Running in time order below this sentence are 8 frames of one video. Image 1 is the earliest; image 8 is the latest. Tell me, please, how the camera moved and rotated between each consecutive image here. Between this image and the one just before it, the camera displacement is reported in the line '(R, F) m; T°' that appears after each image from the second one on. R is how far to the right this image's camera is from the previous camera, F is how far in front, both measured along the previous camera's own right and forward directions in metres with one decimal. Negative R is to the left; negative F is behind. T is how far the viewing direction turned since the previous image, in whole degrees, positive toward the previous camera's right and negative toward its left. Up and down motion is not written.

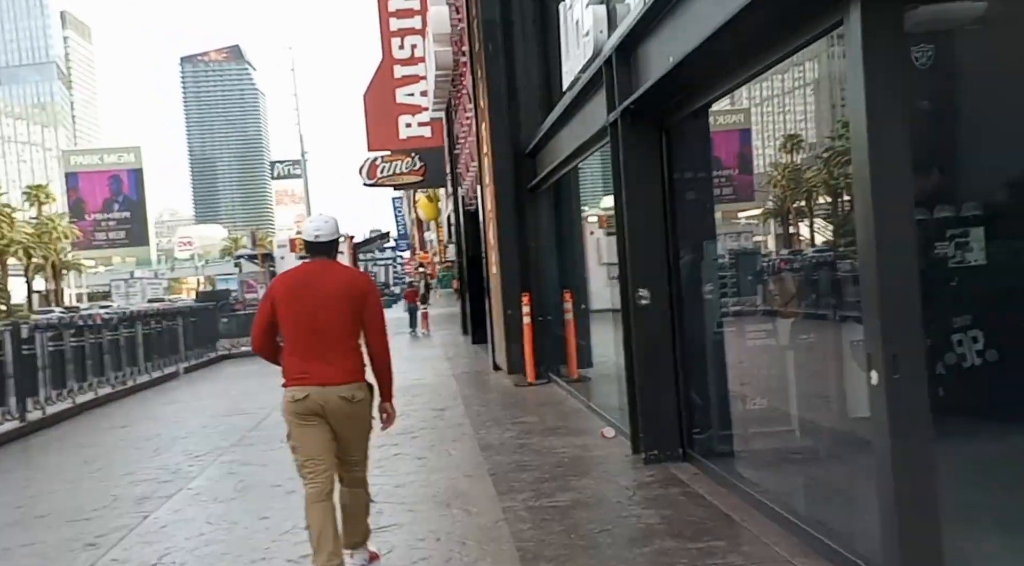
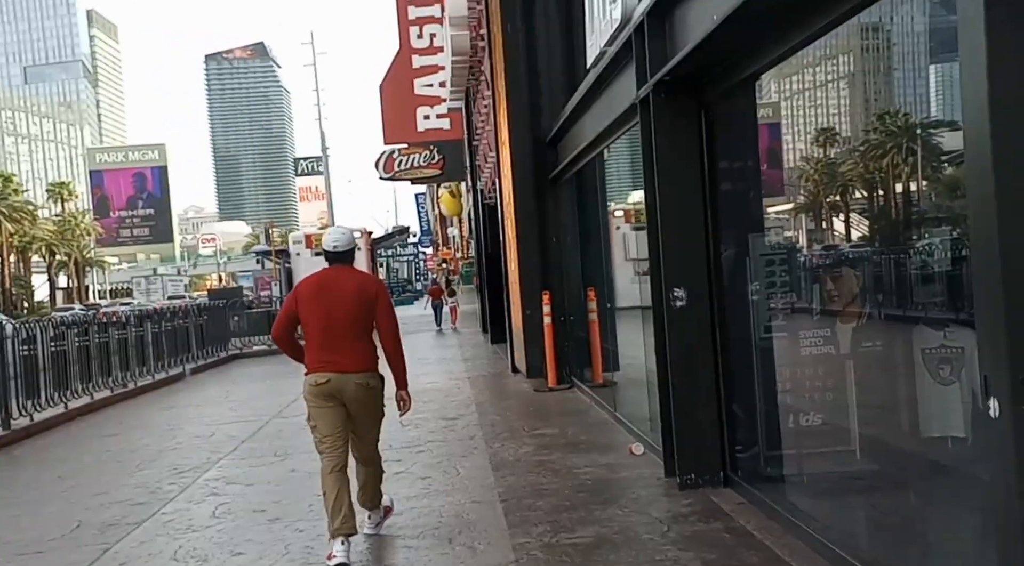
(+0.1, +0.9) m; -2°
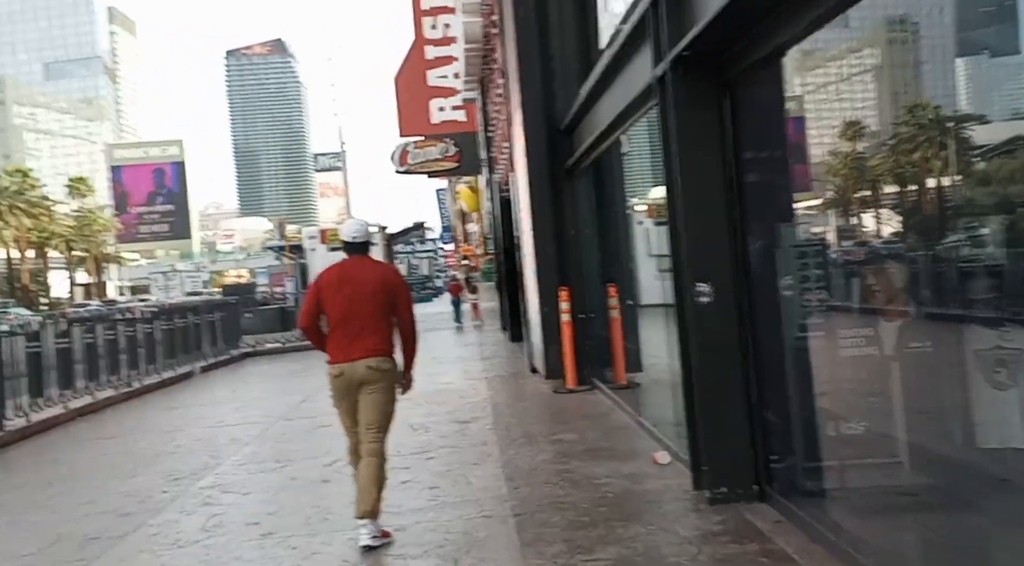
(0.0, +0.5) m; -1°
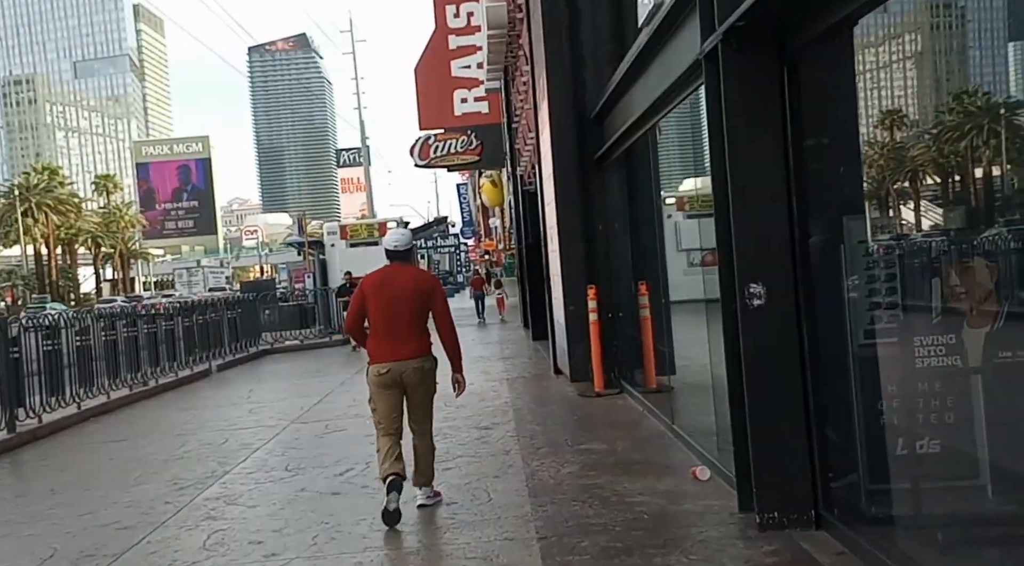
(0.0, +0.6) m; -1°
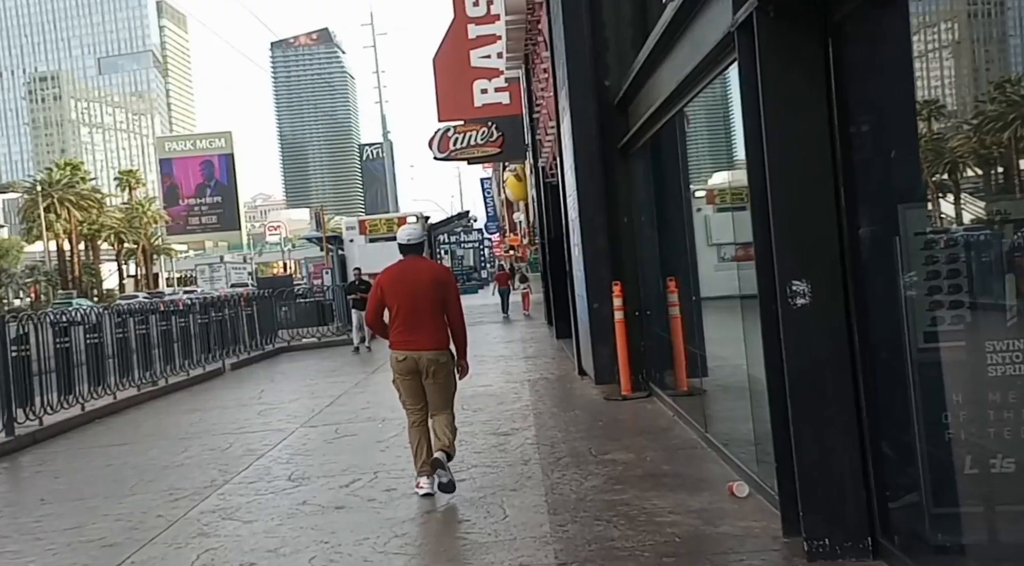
(0.0, +0.6) m; -1°
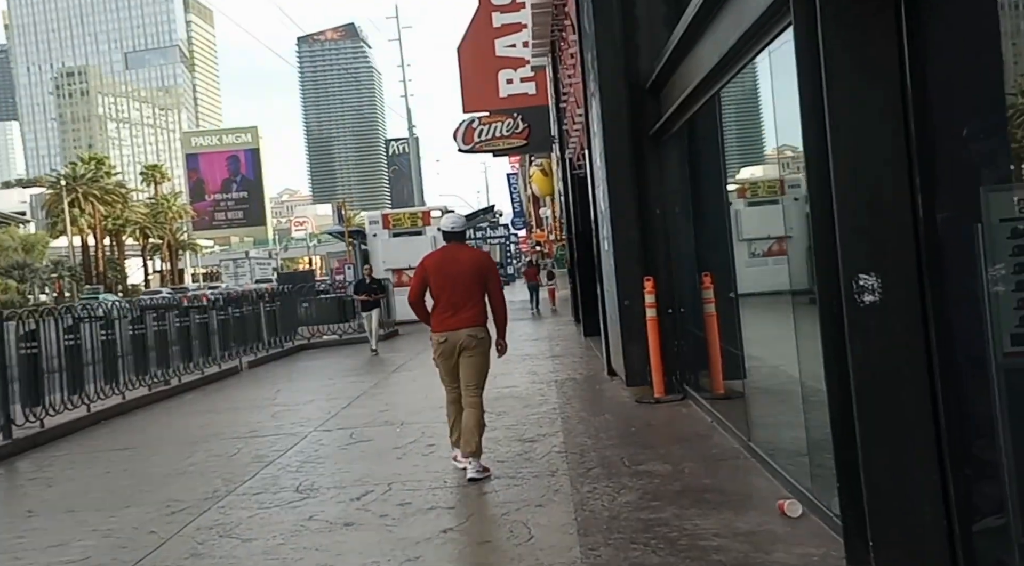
(0.0, +0.6) m; -2°
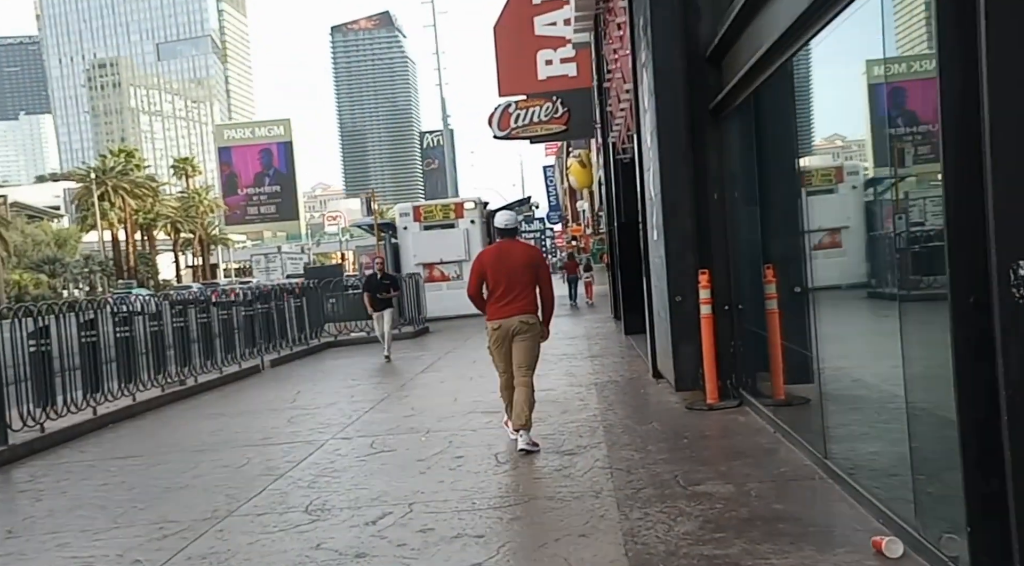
(0.0, +0.9) m; -2°
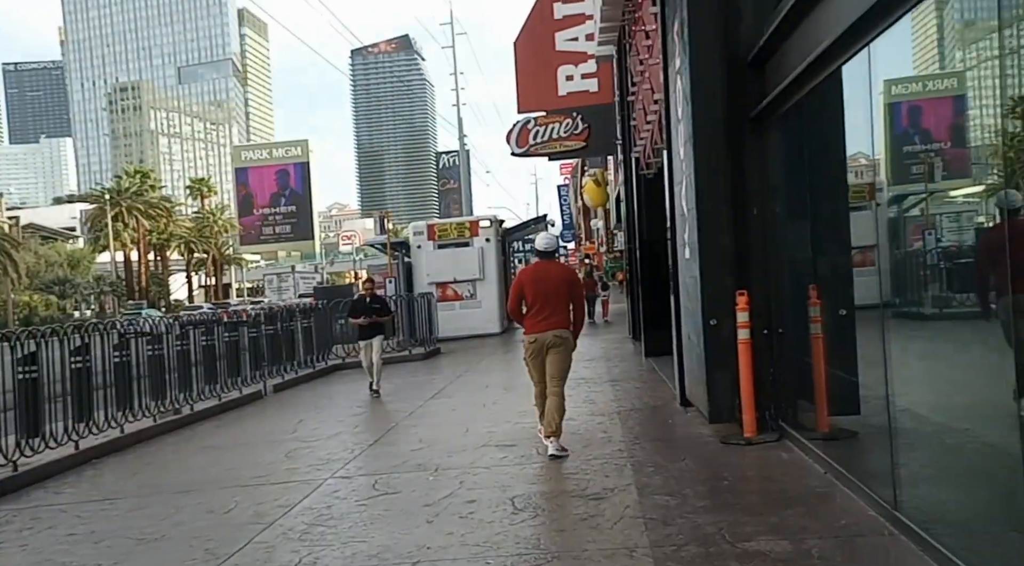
(0.0, +0.8) m; -1°
